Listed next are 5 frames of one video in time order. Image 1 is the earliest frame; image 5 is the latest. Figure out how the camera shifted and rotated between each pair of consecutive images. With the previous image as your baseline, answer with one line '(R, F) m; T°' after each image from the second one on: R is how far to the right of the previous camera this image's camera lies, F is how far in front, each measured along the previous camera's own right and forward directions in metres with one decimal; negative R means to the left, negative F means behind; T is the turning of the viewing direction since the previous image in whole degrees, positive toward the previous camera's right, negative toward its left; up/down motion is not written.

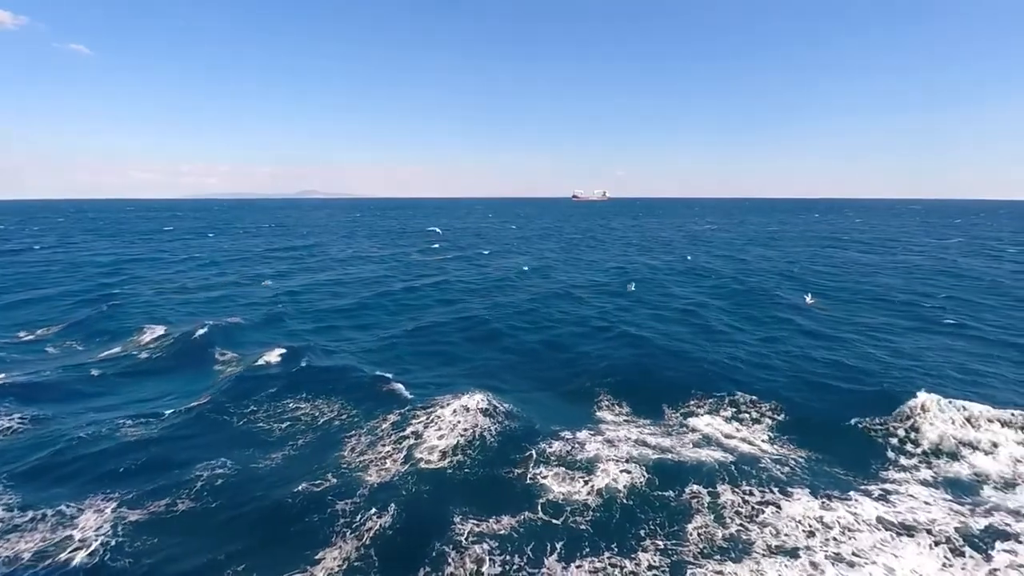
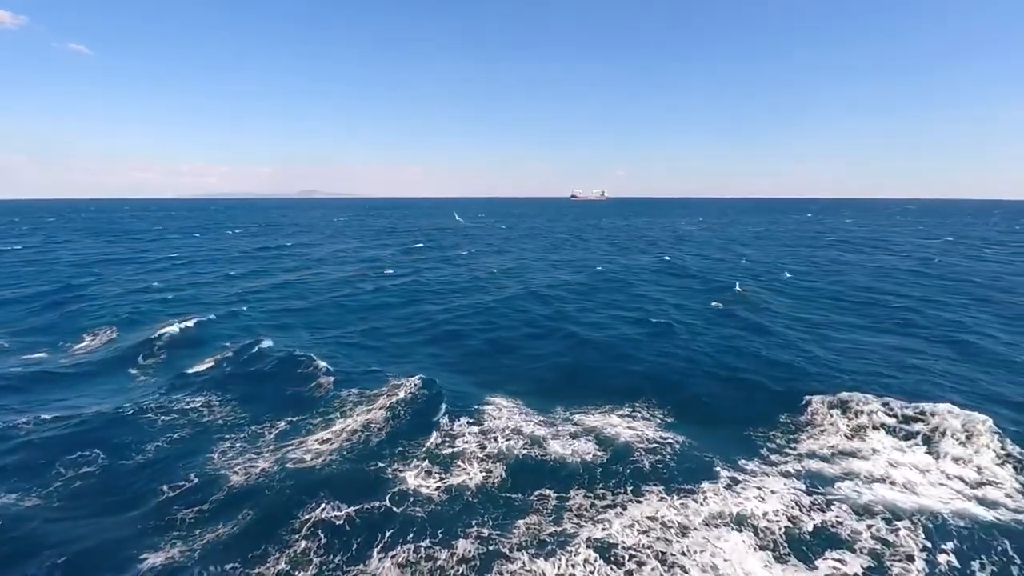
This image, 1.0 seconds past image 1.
(+5.0, +0.1) m; 0°
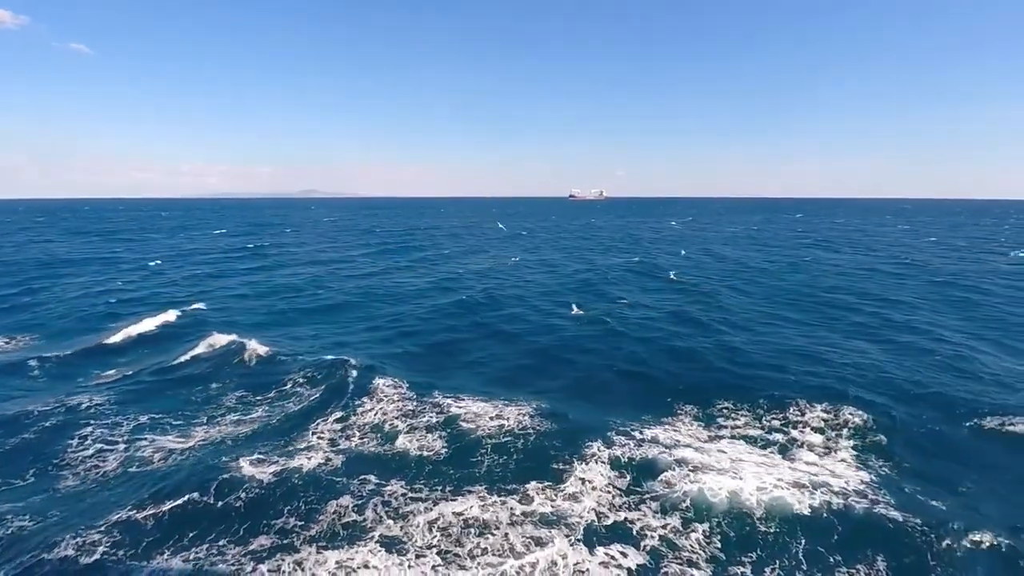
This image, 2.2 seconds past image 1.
(+5.9, +0.1) m; 0°
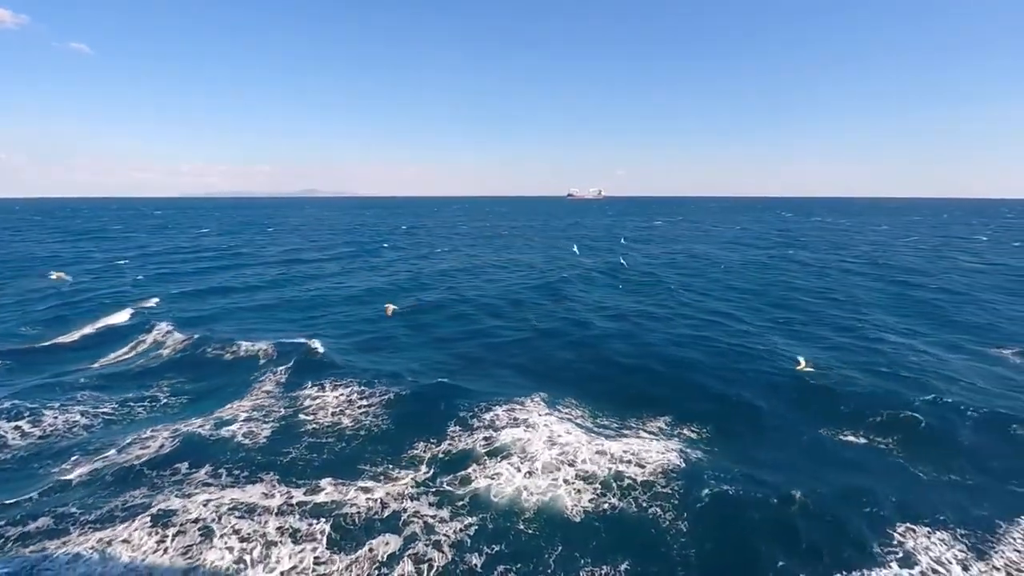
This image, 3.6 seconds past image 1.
(+6.8, -0.1) m; 0°
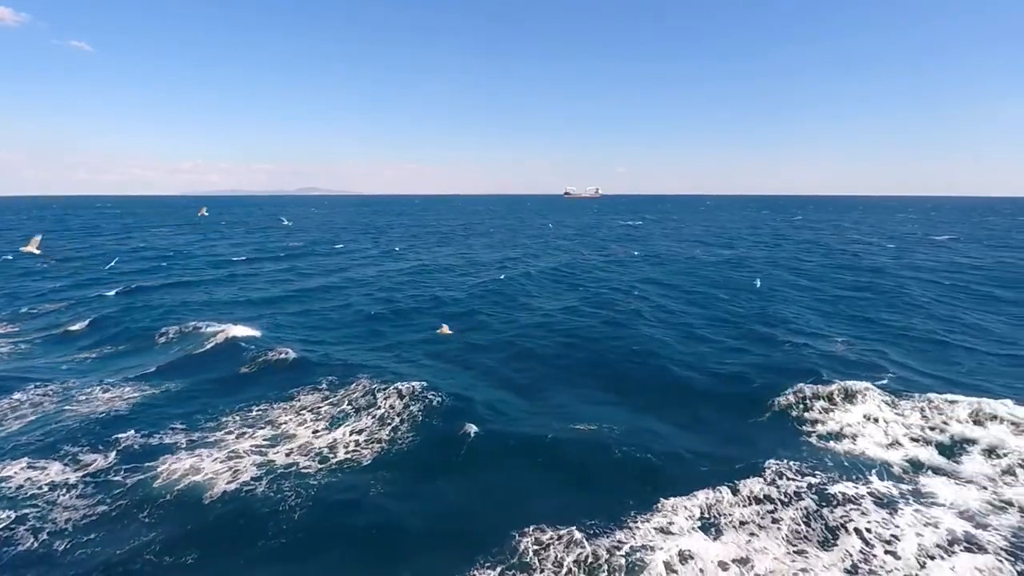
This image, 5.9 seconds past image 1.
(+11.1, -0.3) m; 0°
